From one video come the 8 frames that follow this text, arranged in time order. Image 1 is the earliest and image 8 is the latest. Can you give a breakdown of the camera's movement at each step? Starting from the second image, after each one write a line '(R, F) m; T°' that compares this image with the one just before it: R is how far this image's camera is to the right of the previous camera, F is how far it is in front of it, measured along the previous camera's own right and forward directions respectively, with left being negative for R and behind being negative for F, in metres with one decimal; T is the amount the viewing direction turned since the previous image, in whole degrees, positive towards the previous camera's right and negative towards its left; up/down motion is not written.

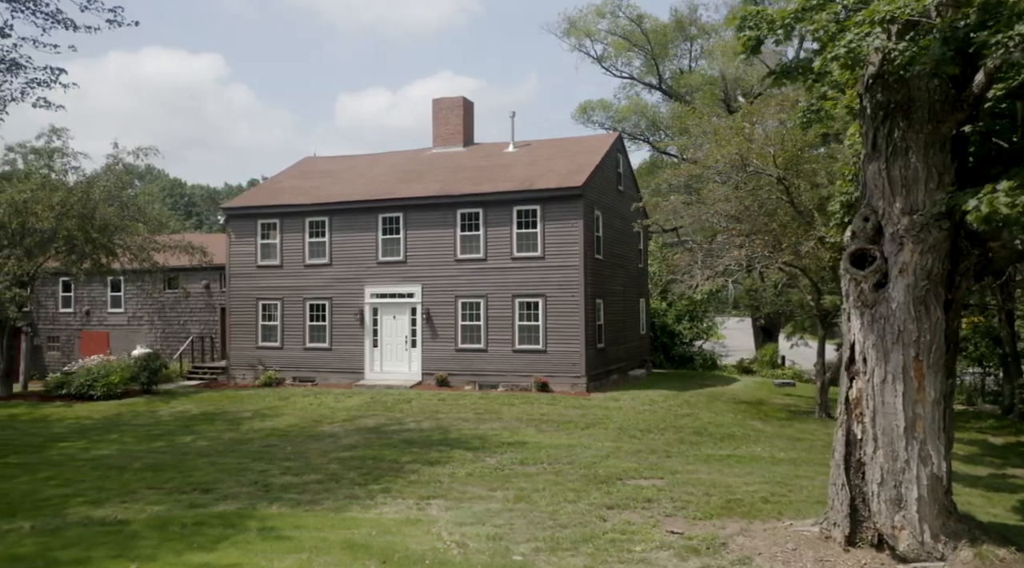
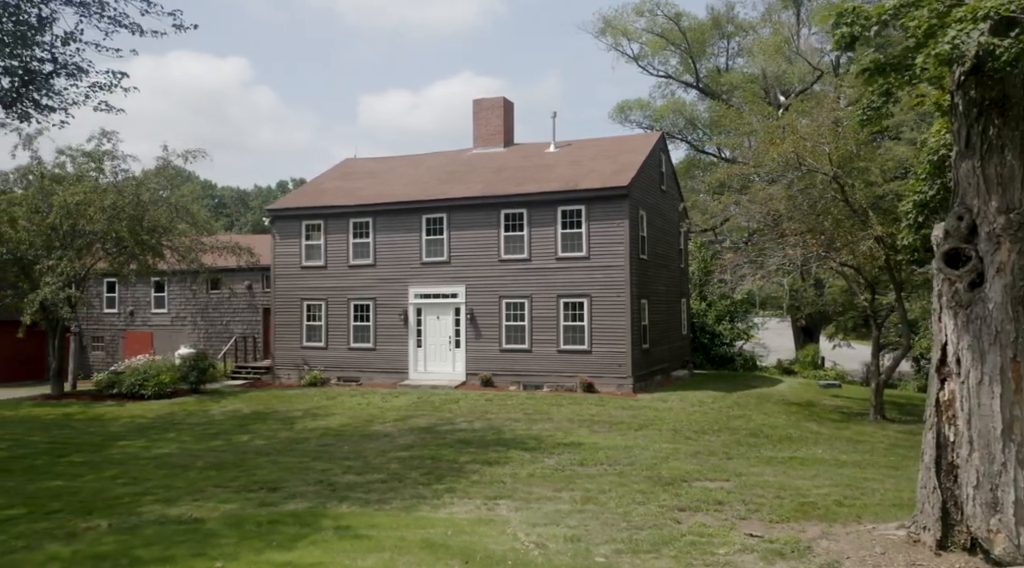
(-0.5, 0.0) m; -2°
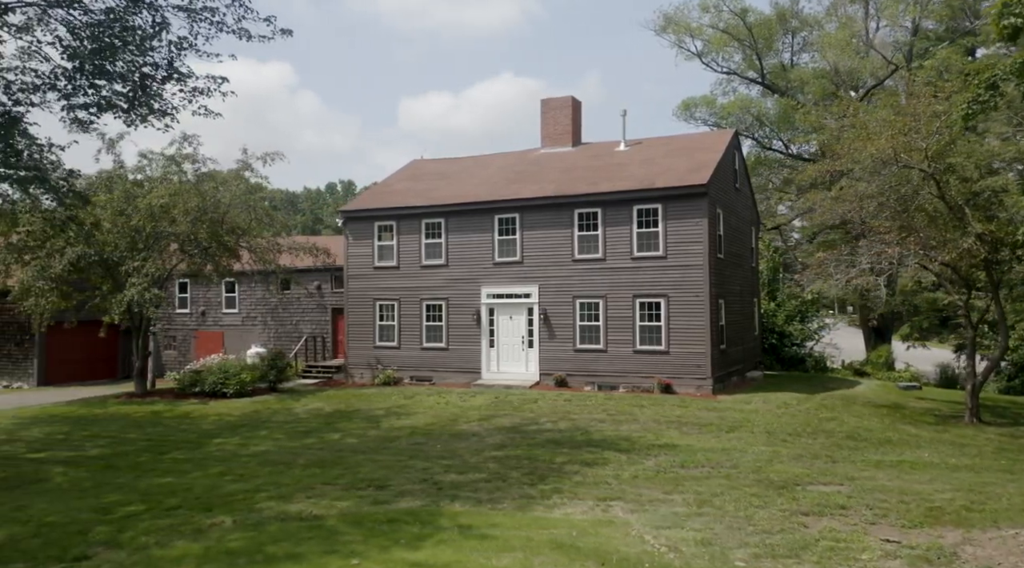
(-0.7, 0.0) m; -3°
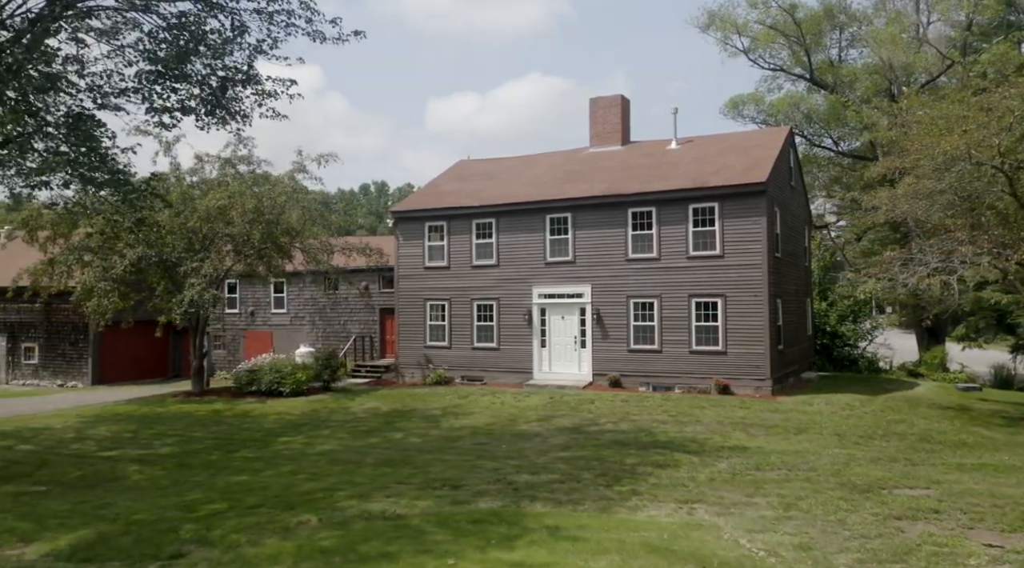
(-0.5, 0.0) m; -2°
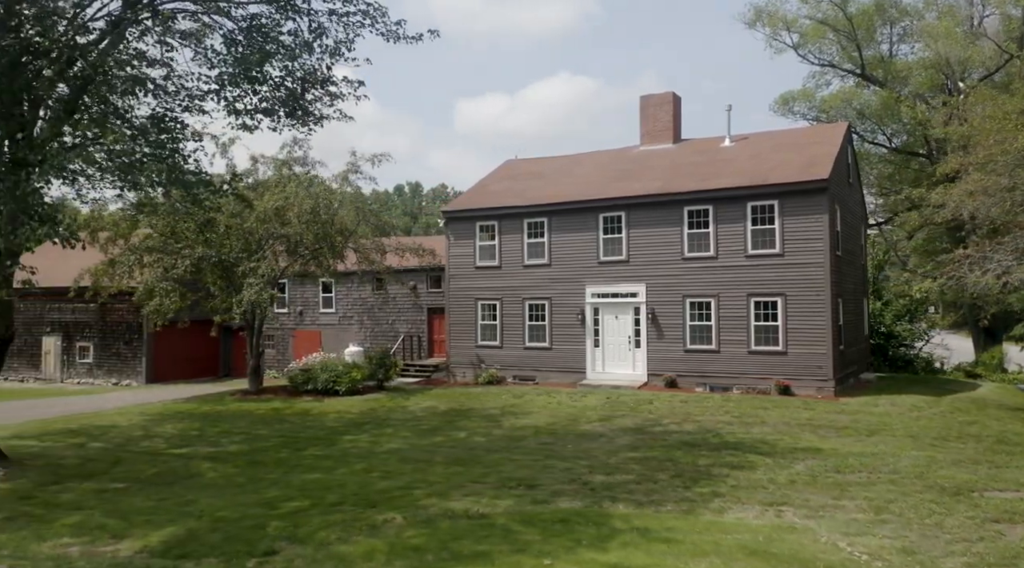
(-0.5, 0.0) m; -2°
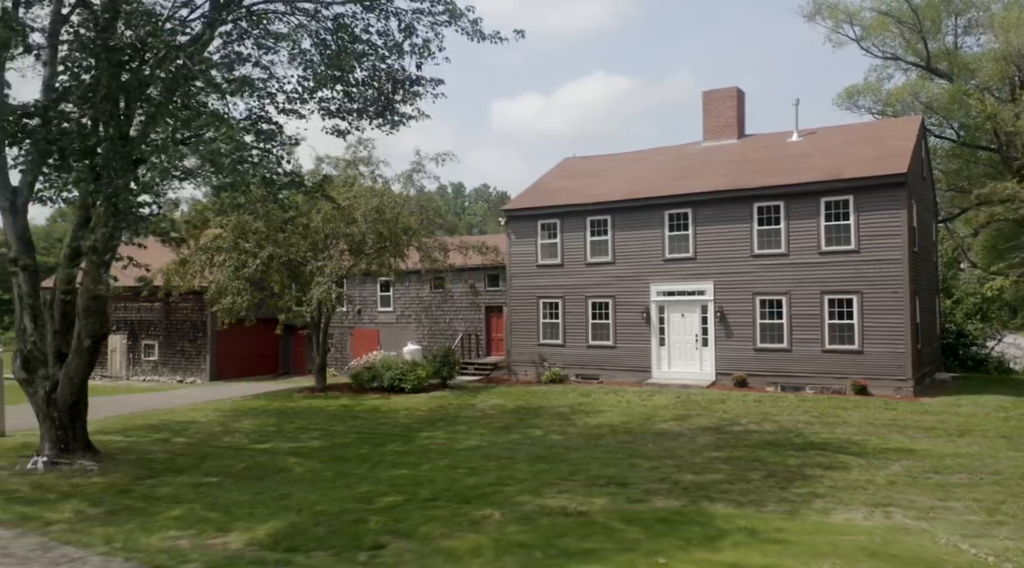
(-0.6, +0.1) m; -3°
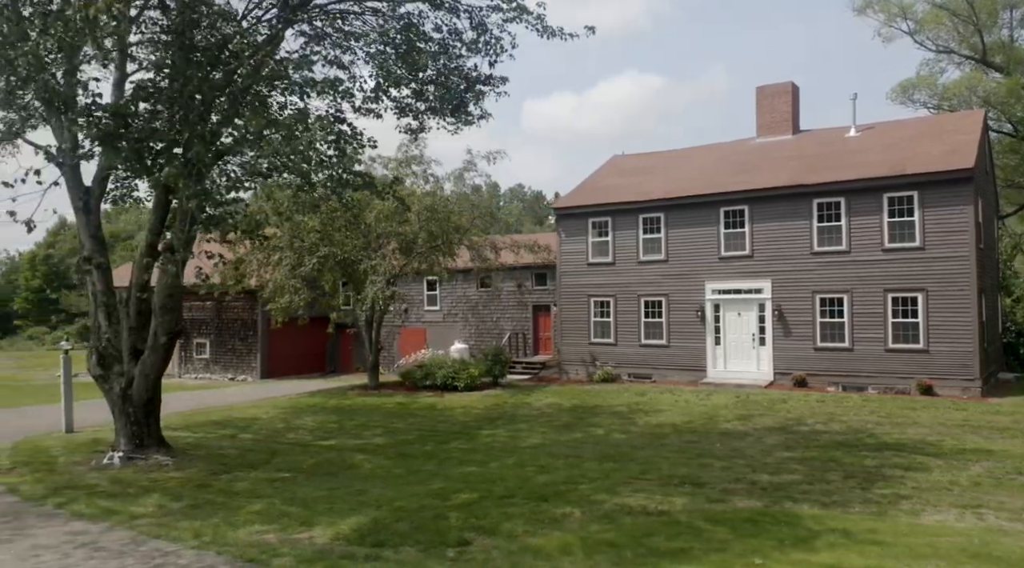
(-0.5, 0.0) m; -2°
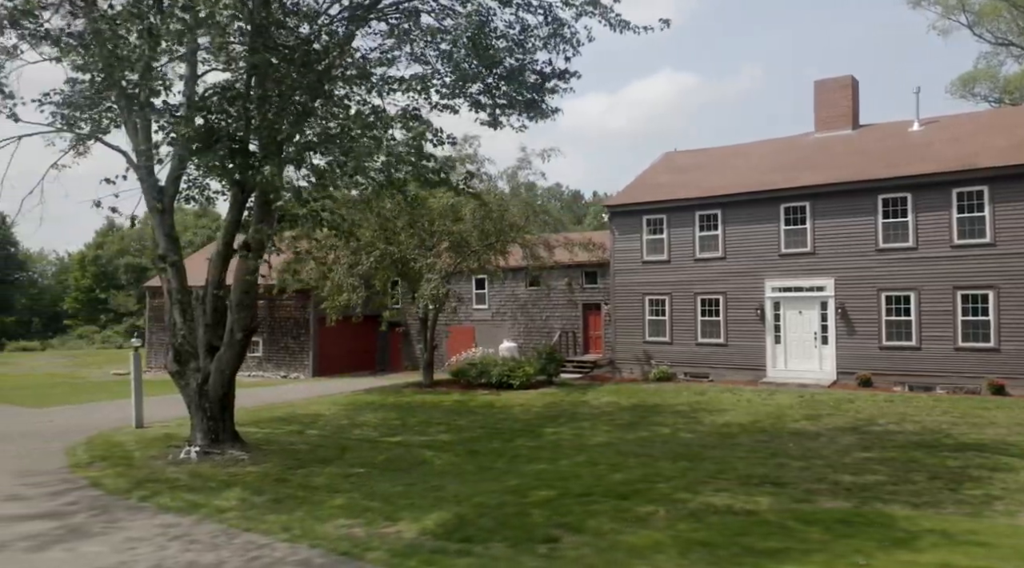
(-0.5, 0.0) m; -3°
